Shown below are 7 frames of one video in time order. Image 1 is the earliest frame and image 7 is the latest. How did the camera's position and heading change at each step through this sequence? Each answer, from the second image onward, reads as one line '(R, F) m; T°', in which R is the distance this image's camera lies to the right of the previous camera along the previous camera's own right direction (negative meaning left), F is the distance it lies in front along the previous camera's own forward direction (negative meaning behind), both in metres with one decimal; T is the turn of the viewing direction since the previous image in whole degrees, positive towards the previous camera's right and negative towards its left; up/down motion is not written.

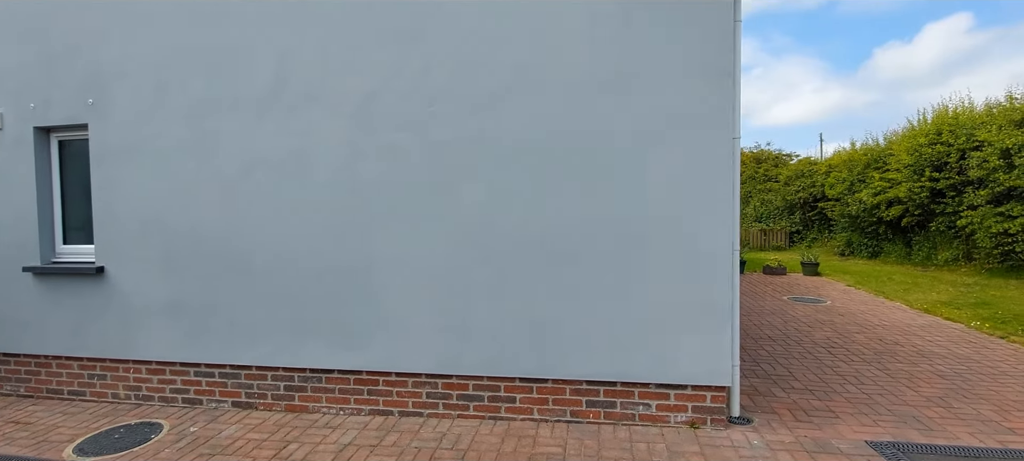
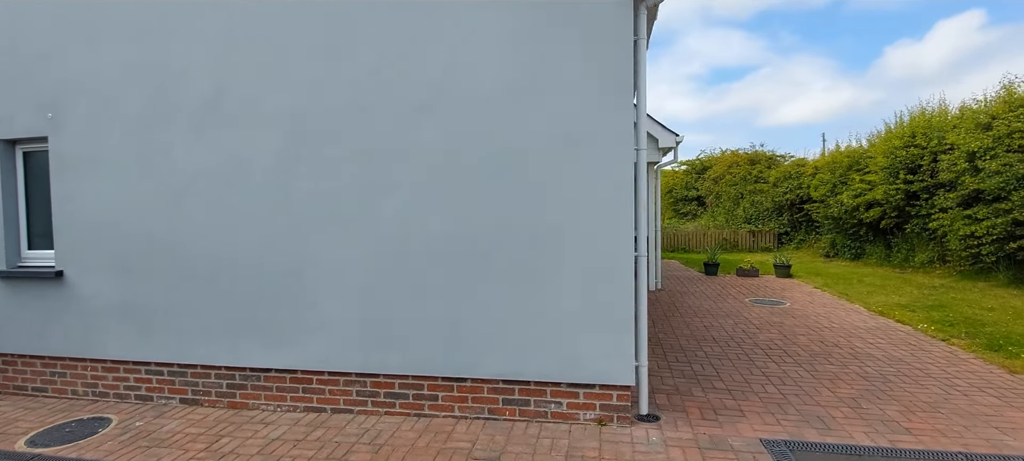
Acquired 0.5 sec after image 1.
(+0.7, -0.2) m; -1°
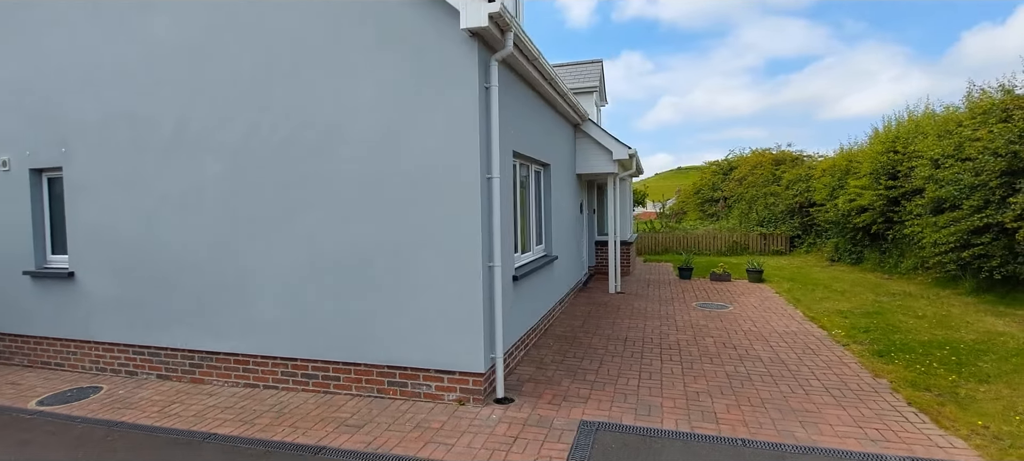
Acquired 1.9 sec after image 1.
(+1.6, -0.7) m; -6°
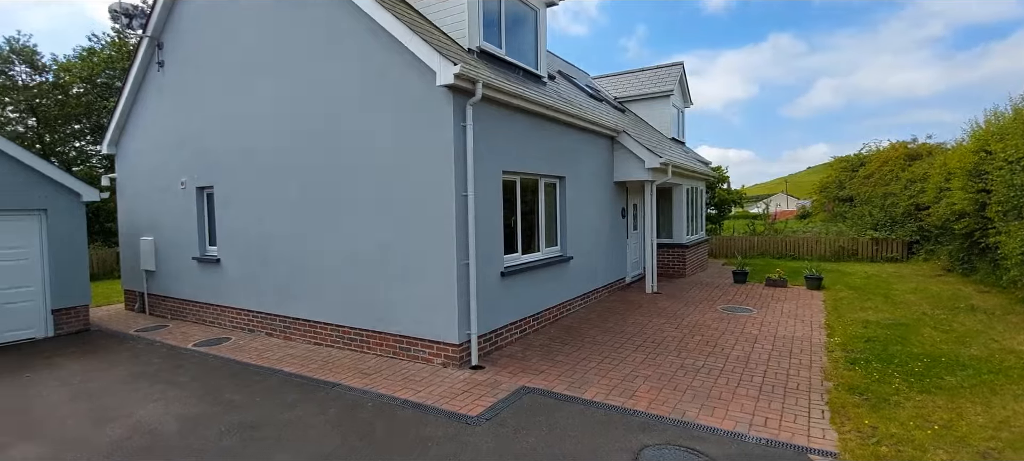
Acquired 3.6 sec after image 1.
(+1.8, -1.0) m; -15°
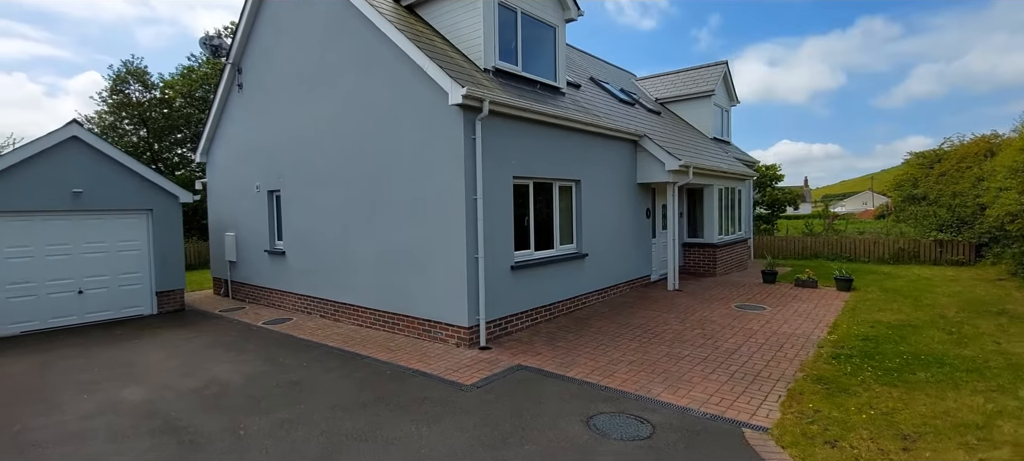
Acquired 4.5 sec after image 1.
(+0.8, -0.8) m; -8°
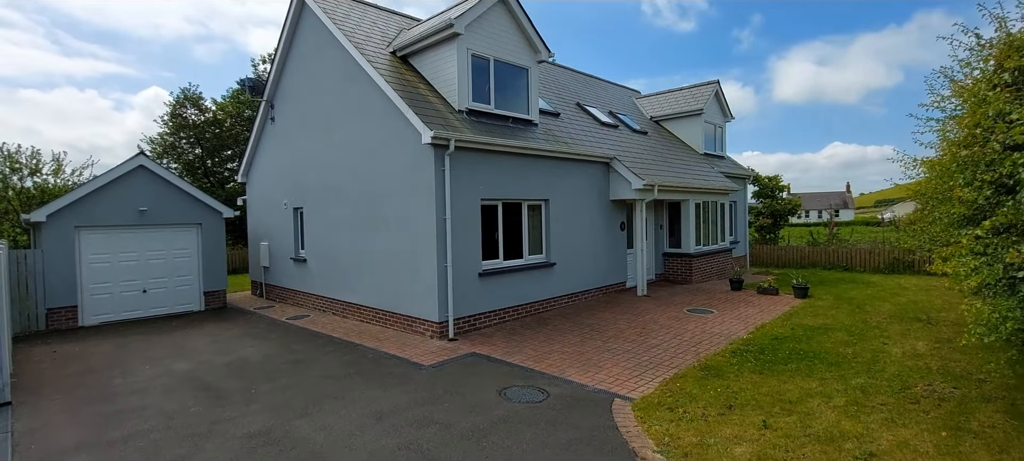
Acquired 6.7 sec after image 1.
(+1.3, -1.5) m; -5°
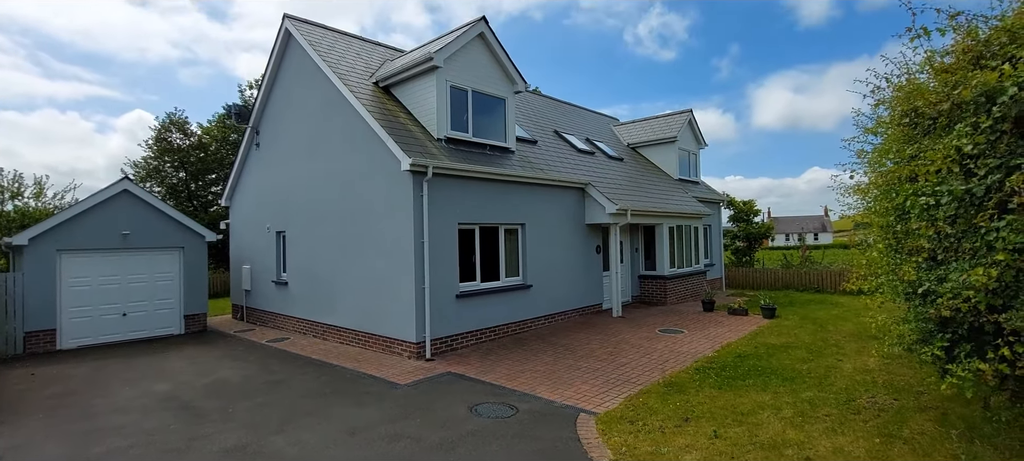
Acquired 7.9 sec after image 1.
(+0.2, -0.4) m; +2°
